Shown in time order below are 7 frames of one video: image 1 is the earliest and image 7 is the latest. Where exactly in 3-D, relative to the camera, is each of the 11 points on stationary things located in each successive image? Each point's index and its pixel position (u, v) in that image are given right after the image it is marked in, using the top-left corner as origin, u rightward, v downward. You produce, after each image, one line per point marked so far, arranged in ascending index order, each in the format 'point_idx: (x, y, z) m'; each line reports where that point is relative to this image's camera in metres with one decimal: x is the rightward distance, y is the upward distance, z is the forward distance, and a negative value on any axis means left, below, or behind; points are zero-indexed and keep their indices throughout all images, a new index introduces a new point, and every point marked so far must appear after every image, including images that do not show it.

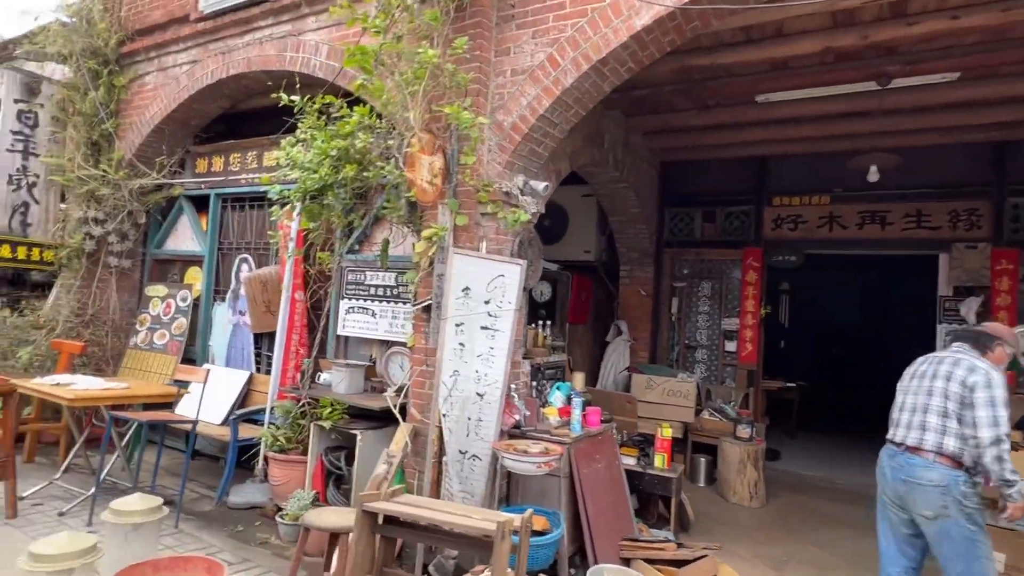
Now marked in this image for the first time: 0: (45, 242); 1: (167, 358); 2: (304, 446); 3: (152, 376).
0: (-5.1, +0.5, +6.6) m
1: (-3.7, -0.8, +6.4) m
2: (-1.7, -1.3, +4.9) m
3: (-3.8, -0.9, +6.4) m
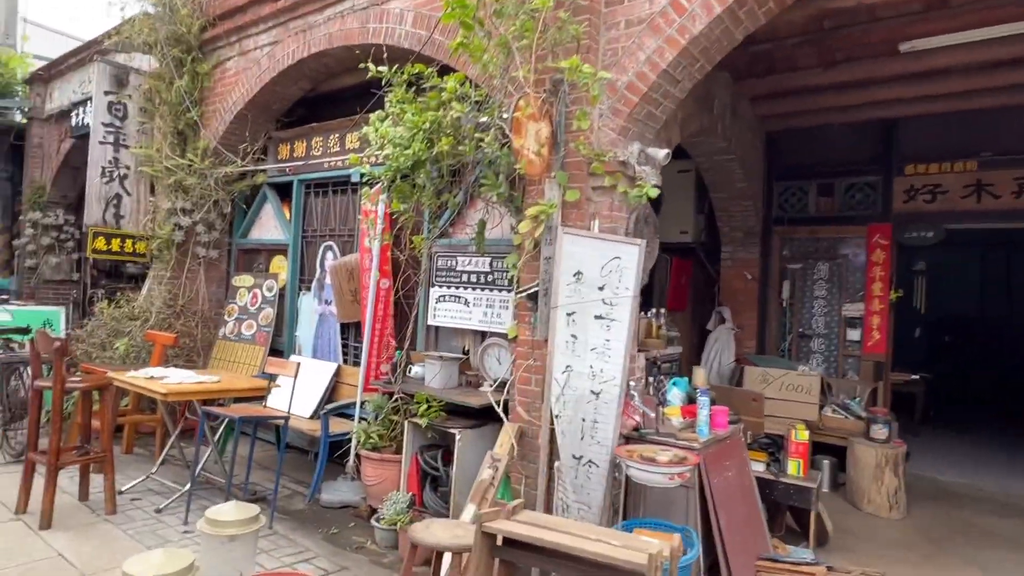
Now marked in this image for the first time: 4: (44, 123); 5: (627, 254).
0: (-4.1, +0.6, +6.6) m
1: (-2.7, -0.7, +6.3) m
2: (-0.9, -1.2, +4.6) m
3: (-2.9, -0.8, +6.3) m
4: (-7.6, +2.7, +9.7) m
5: (+0.7, +0.2, +3.6) m
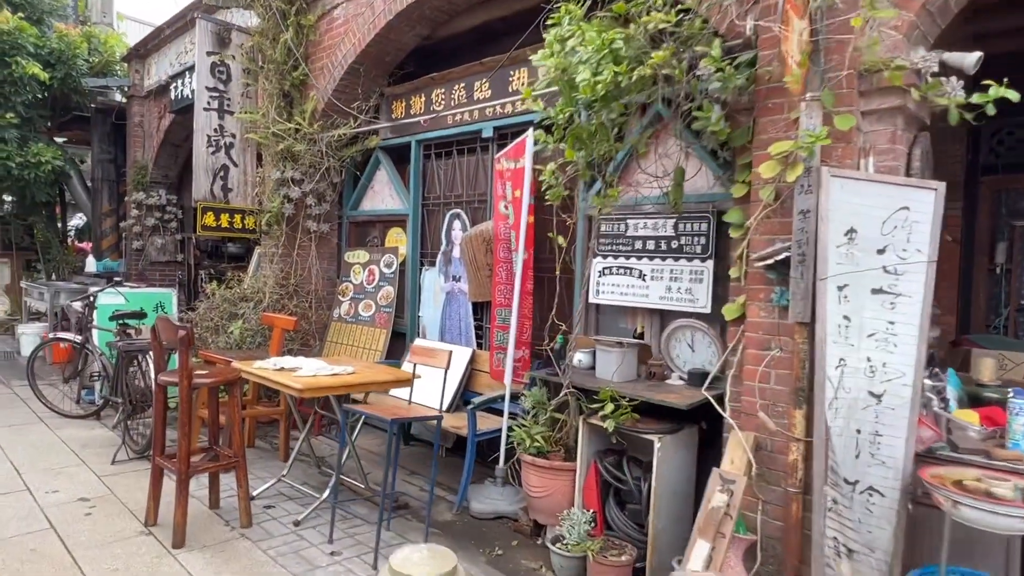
0: (-2.7, +0.8, +6.1) m
1: (-1.3, -0.4, +5.7) m
2: (+0.3, -1.0, +3.8) m
3: (-1.4, -0.6, +5.7) m
4: (-5.8, +3.0, +9.5) m
5: (+1.7, +0.4, +2.5) m
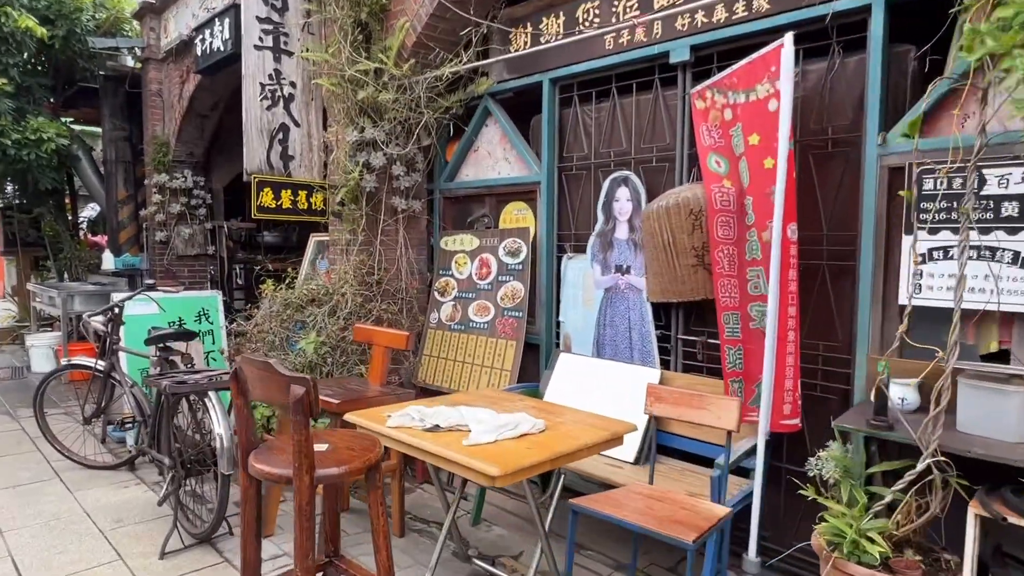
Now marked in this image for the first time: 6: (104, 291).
0: (-1.5, +0.8, +4.6) m
1: (-0.1, -0.4, +4.2) m
2: (+1.5, -1.0, +2.3) m
3: (-0.2, -0.6, +4.2) m
4: (-4.7, +3.0, +8.0) m
5: (+2.9, +0.4, +1.0) m
6: (-4.9, 0.0, +7.1) m
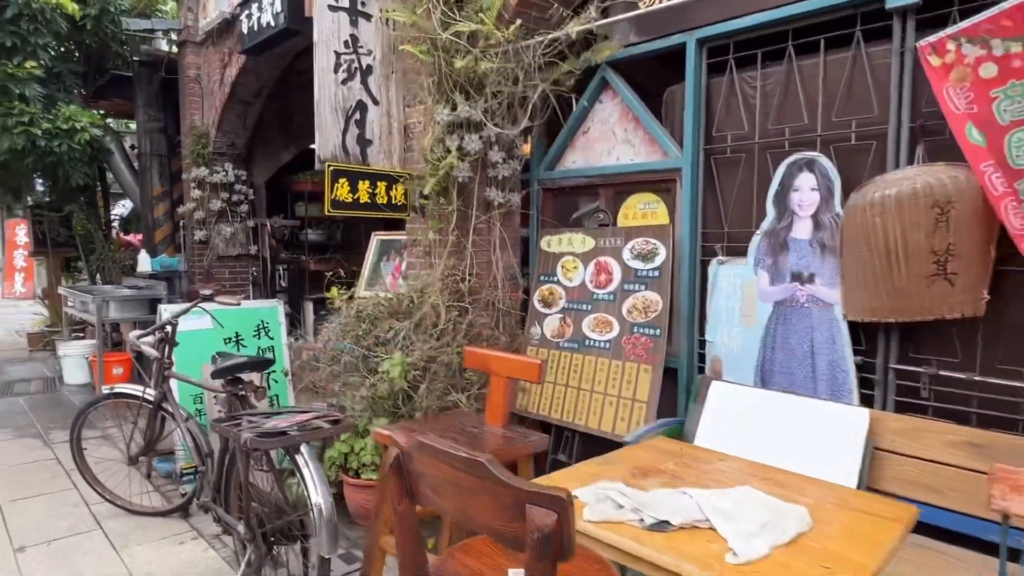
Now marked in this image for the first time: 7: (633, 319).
0: (-0.8, +0.7, +3.8) m
1: (+0.7, -0.5, +3.4) m
2: (+2.2, -1.1, +1.5) m
3: (+0.5, -0.7, +3.5) m
4: (-3.8, +2.9, +7.3) m
5: (+3.5, +0.3, +0.1) m
6: (-4.0, -0.1, +6.5) m
7: (+0.7, -0.2, +3.5) m
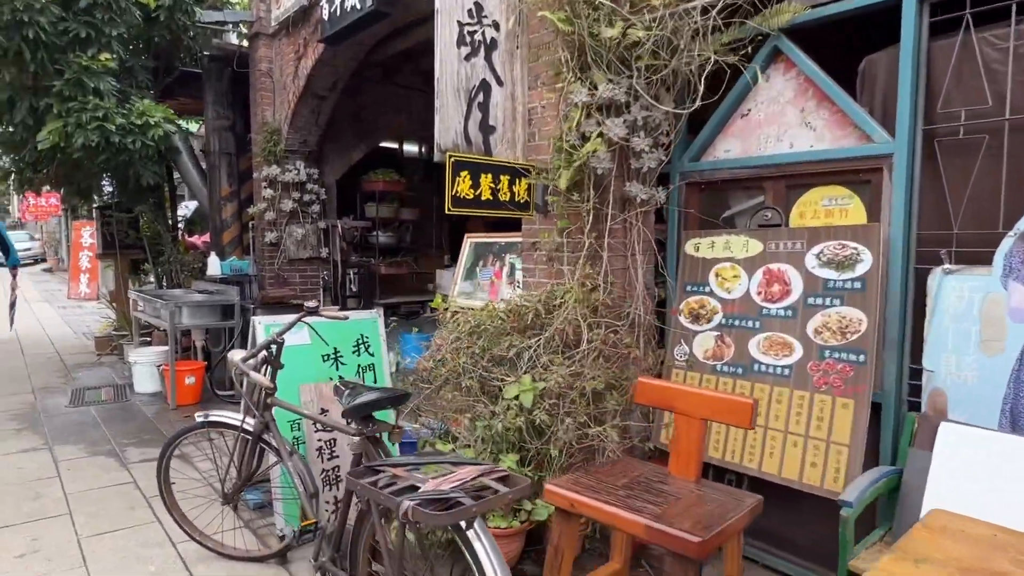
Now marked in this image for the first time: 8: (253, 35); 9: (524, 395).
0: (0.0, +0.7, +3.3) m
1: (+1.4, -0.5, +2.8) m
2: (+2.9, -1.1, +0.7) m
3: (+1.3, -0.7, +2.8) m
4: (-2.8, +2.9, +7.0) m
5: (+4.1, +0.2, -0.7) m
6: (-3.1, -0.1, +6.1) m
7: (+1.5, -0.2, +2.8) m
8: (-3.0, +2.9, +7.0) m
9: (+0.1, -0.5, +3.0) m
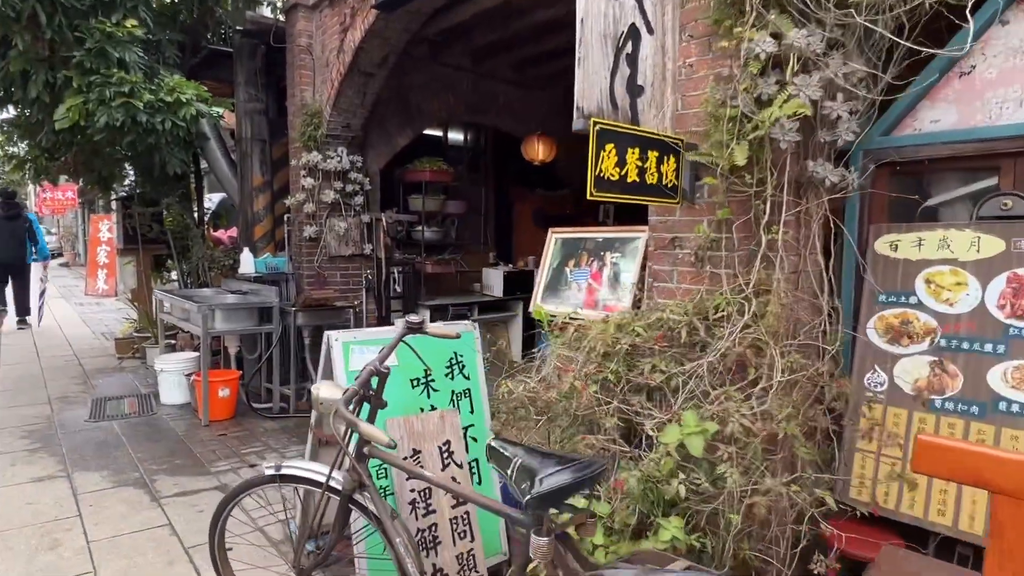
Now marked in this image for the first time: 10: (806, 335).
0: (+0.7, +0.6, +2.5) m
1: (+2.1, -0.6, +2.0) m
2: (+3.4, -1.2, -0.1) m
3: (+1.9, -0.8, +2.1) m
4: (-2.1, +2.9, +6.3) m
5: (+4.7, +0.1, -1.5) m
6: (-2.4, -0.1, +5.4) m
7: (+2.1, -0.3, +2.0) m
8: (-2.3, +3.0, +6.3) m
9: (+0.7, -0.6, +2.3) m
10: (+1.3, -0.2, +2.6) m
